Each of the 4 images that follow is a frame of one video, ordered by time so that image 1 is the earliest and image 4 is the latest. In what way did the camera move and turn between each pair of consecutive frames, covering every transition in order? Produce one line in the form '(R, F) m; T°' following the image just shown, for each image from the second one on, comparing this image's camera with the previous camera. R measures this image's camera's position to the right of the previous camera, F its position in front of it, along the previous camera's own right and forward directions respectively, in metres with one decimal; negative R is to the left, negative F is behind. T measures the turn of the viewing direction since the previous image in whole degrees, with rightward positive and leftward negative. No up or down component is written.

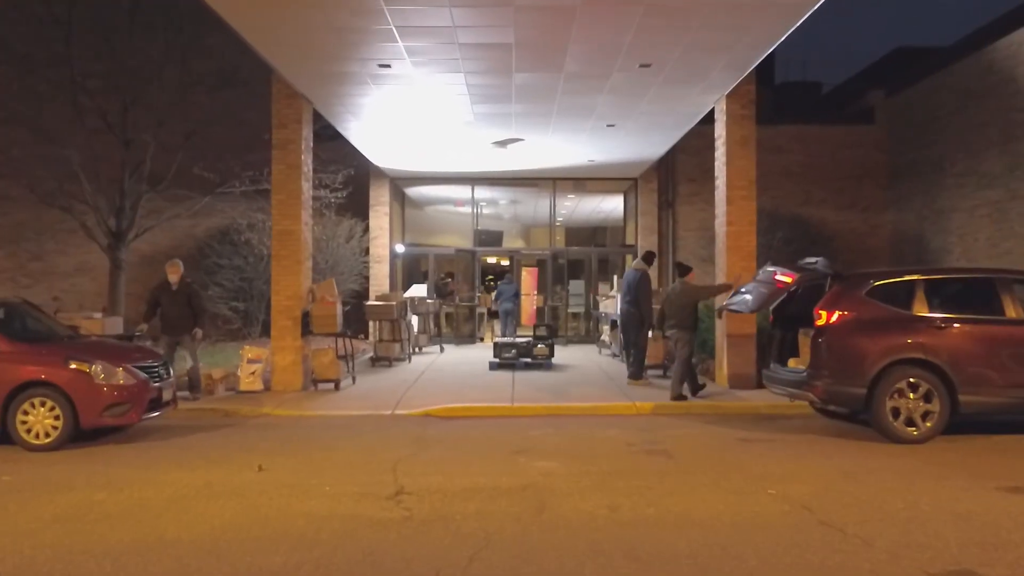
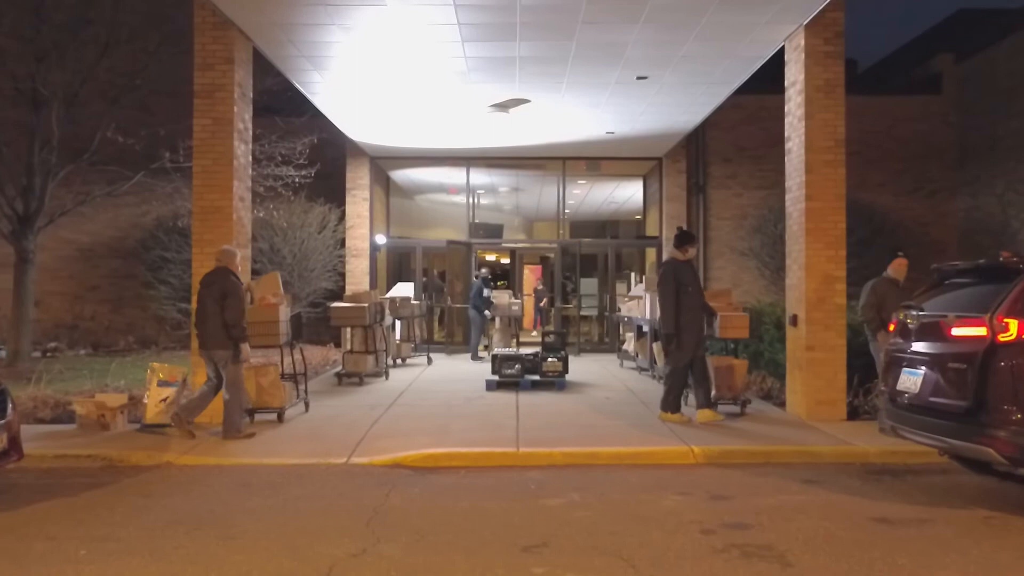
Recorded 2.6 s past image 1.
(-0.1, +3.3) m; 0°
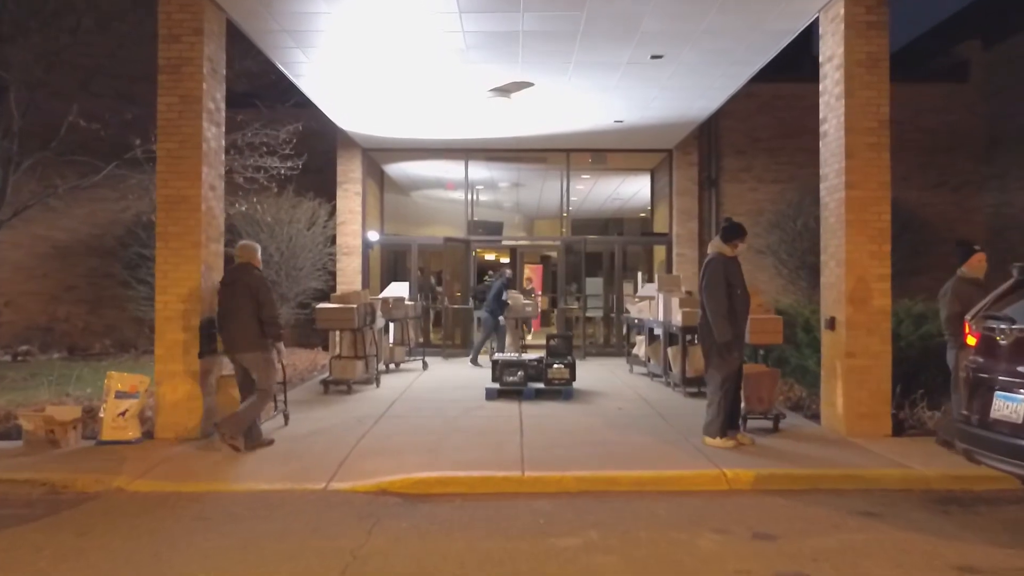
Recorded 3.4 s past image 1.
(-0.1, +1.1) m; 0°
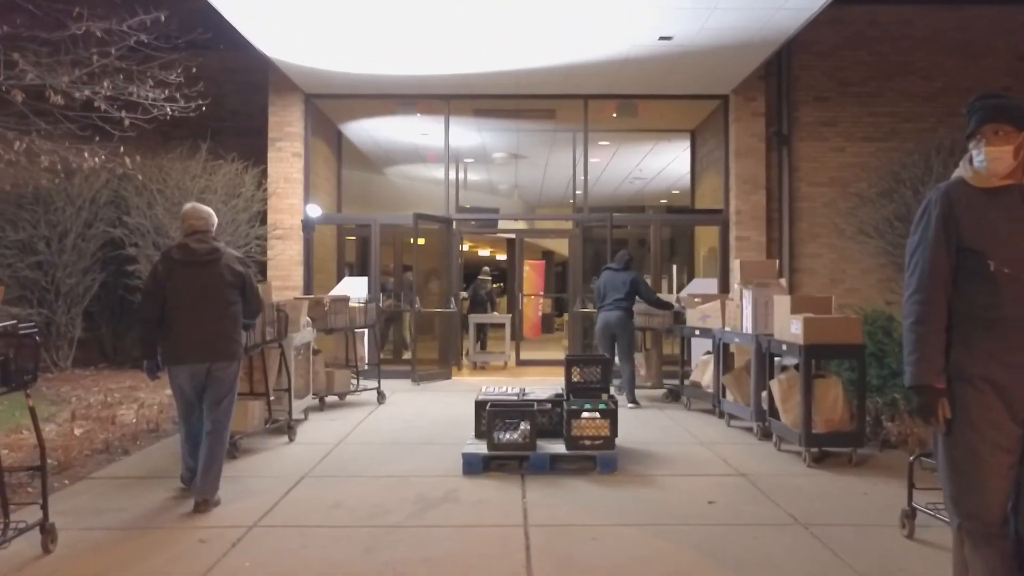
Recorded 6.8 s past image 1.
(0.0, +4.8) m; 0°
